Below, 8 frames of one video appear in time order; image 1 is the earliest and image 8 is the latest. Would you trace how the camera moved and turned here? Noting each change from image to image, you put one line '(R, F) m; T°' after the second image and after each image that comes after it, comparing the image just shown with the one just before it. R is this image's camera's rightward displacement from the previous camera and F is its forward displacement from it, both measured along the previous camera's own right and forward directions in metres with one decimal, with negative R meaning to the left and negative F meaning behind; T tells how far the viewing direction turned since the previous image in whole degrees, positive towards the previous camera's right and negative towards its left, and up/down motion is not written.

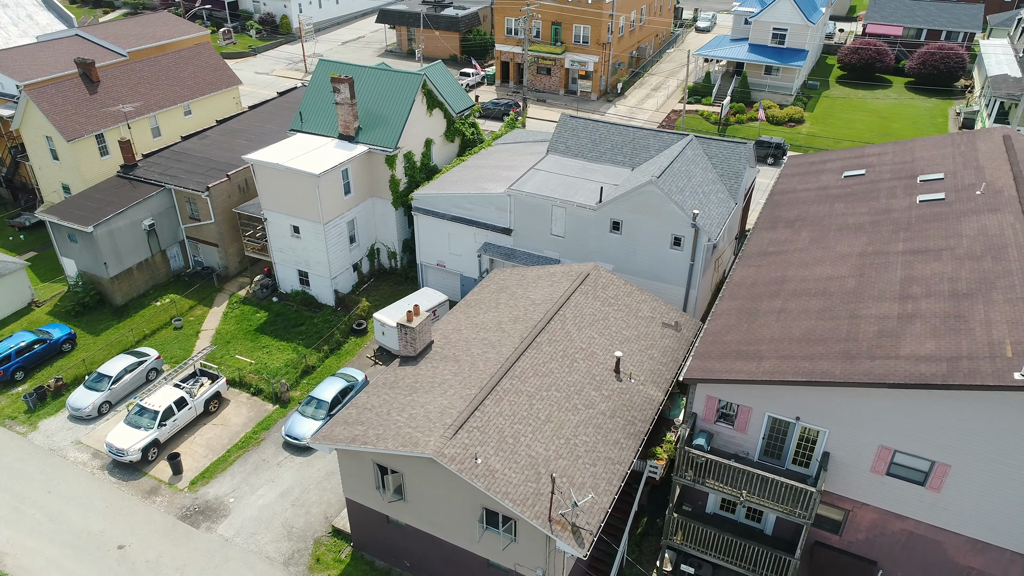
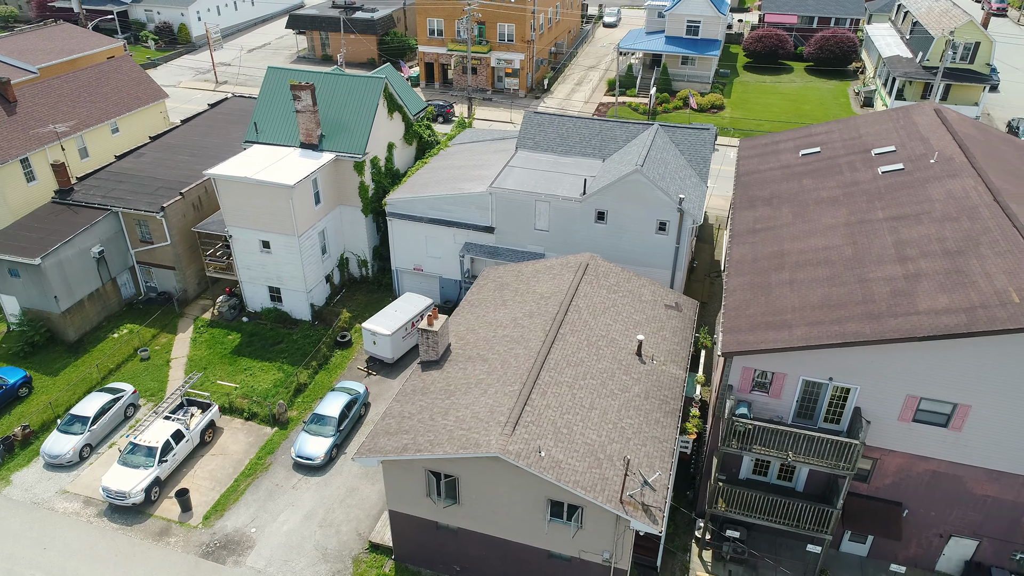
(-3.7, +0.1) m; +8°
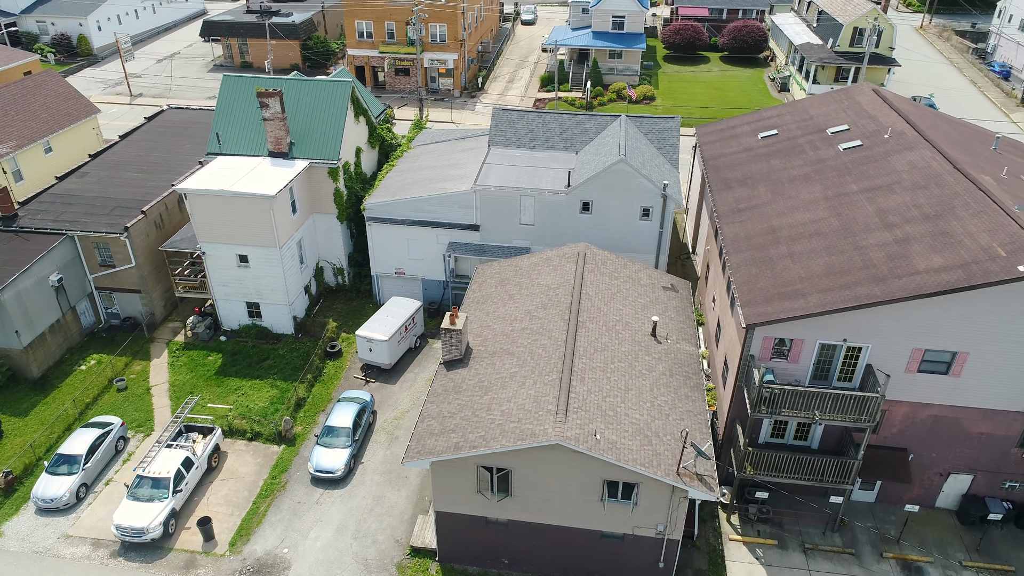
(-3.5, -0.1) m; +8°
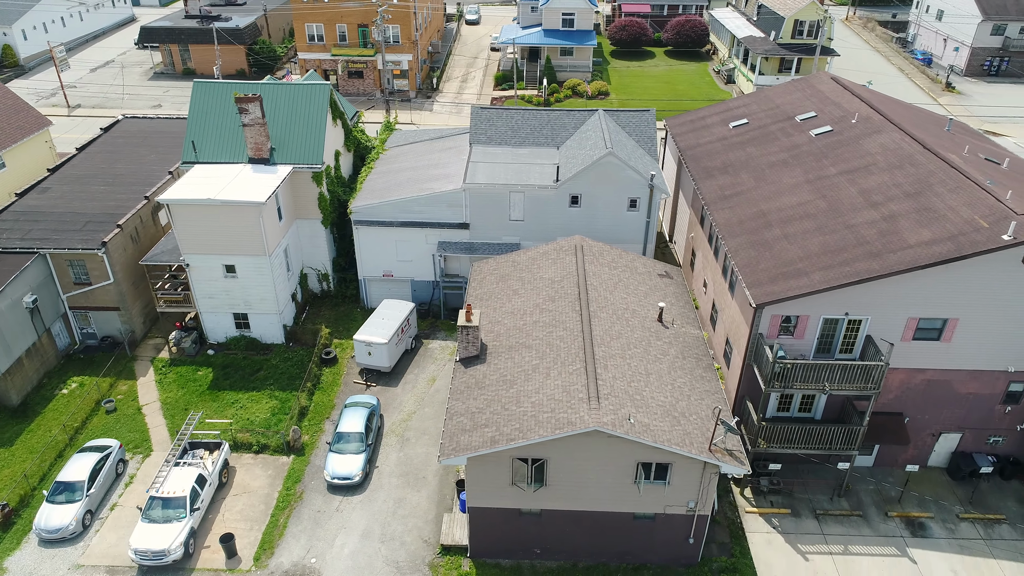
(-2.4, -0.1) m; +5°
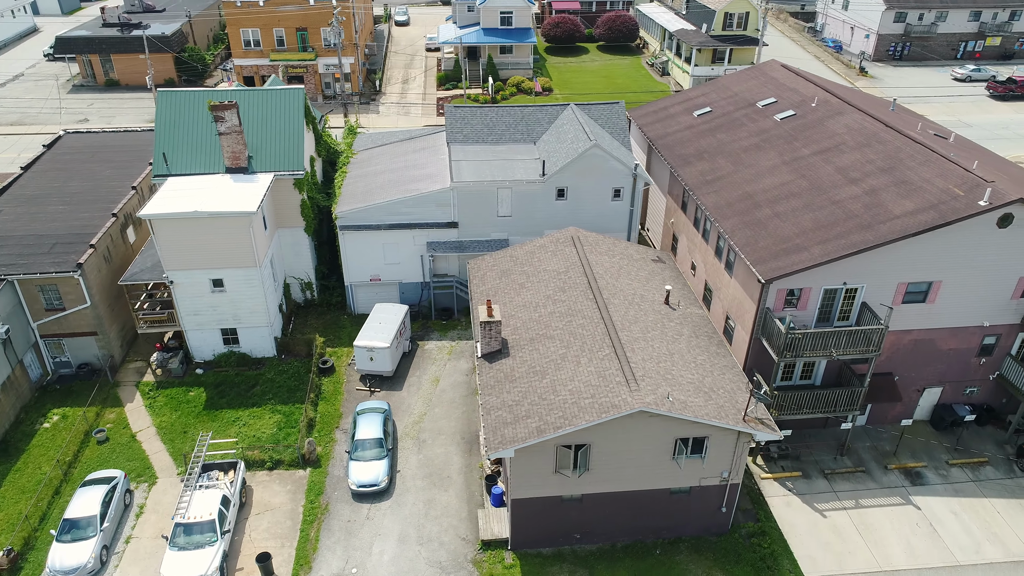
(-3.1, -0.1) m; +7°
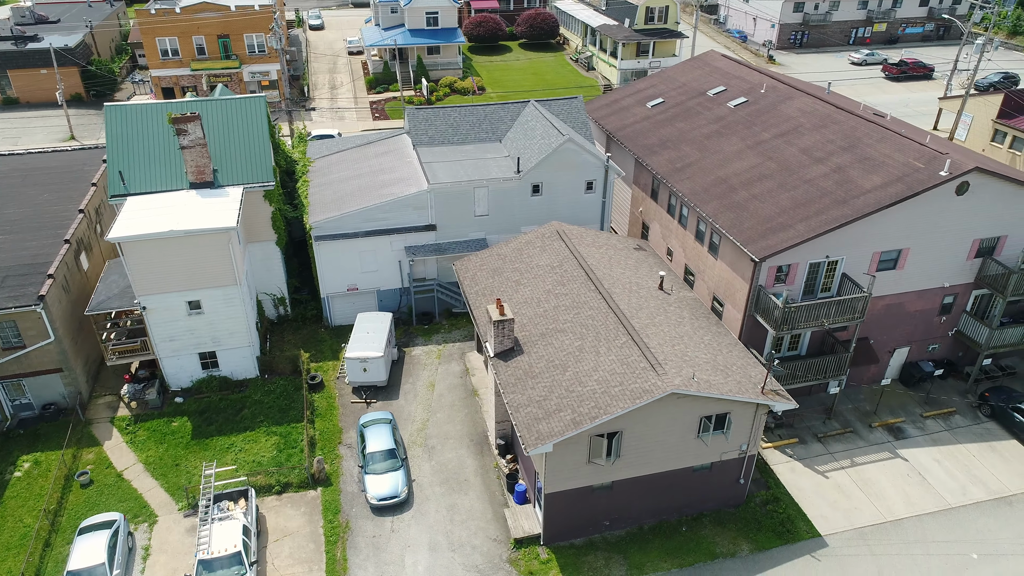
(-3.1, +0.2) m; +7°
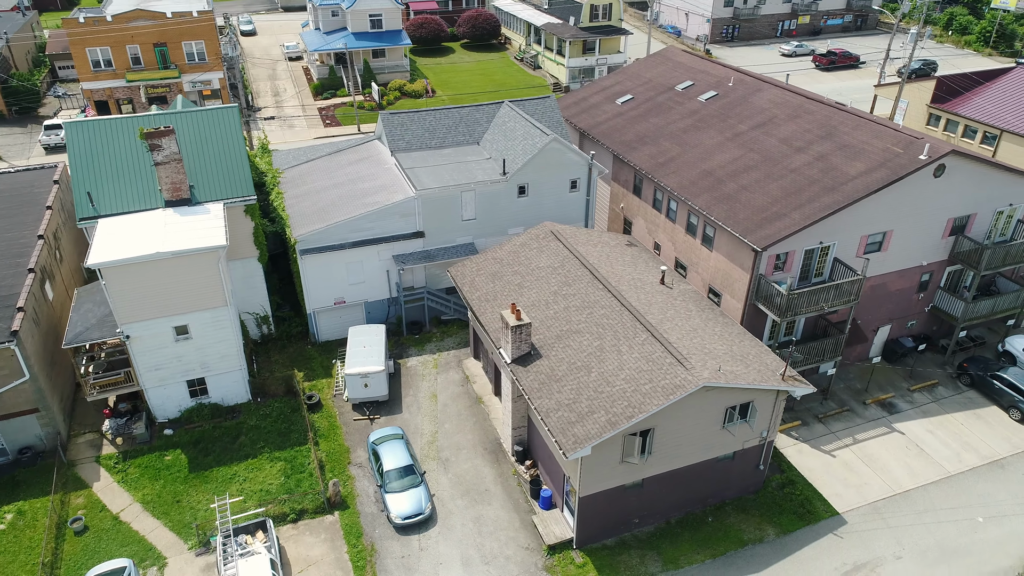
(-2.6, +0.5) m; +6°
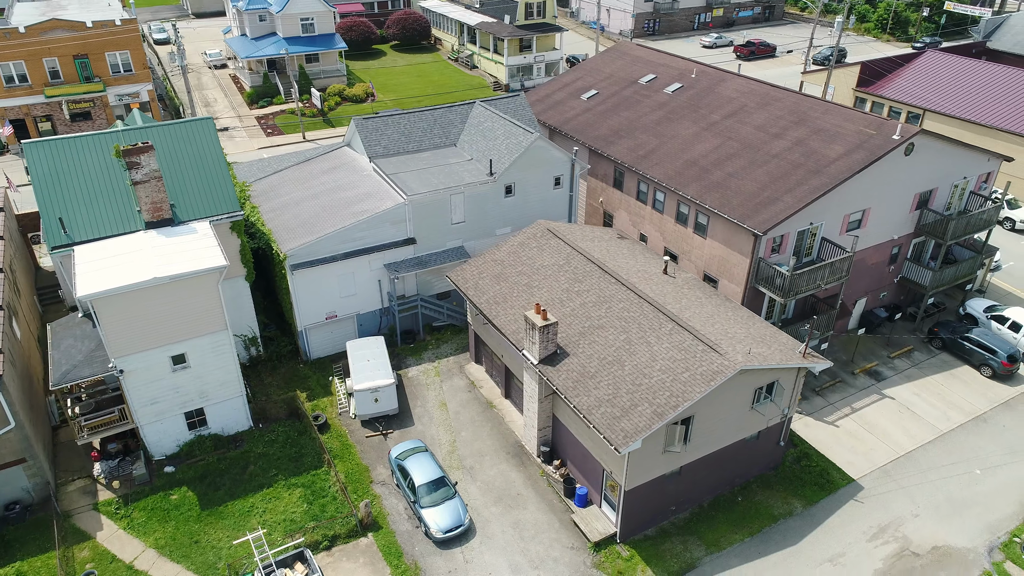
(-3.3, +0.5) m; +7°
